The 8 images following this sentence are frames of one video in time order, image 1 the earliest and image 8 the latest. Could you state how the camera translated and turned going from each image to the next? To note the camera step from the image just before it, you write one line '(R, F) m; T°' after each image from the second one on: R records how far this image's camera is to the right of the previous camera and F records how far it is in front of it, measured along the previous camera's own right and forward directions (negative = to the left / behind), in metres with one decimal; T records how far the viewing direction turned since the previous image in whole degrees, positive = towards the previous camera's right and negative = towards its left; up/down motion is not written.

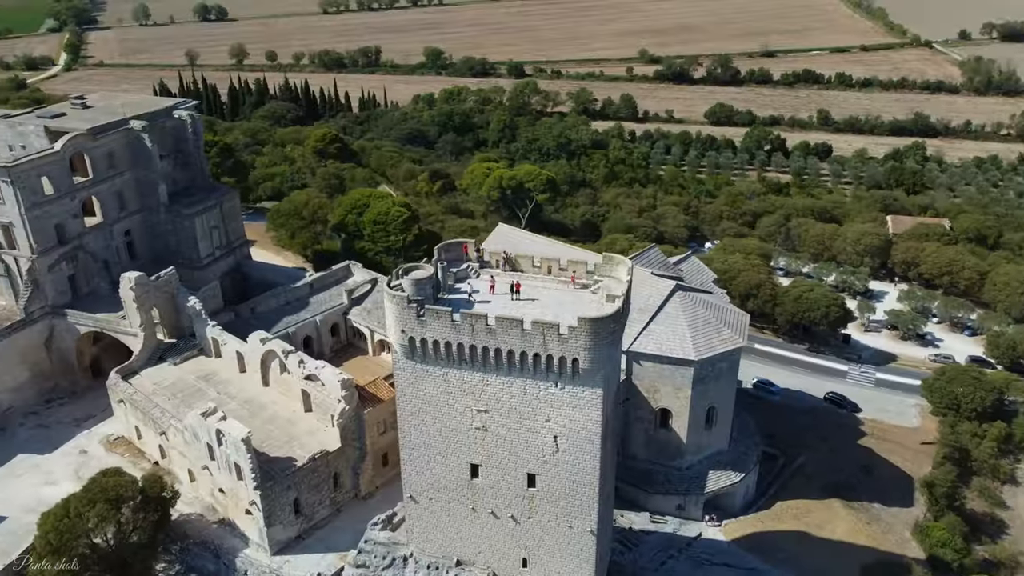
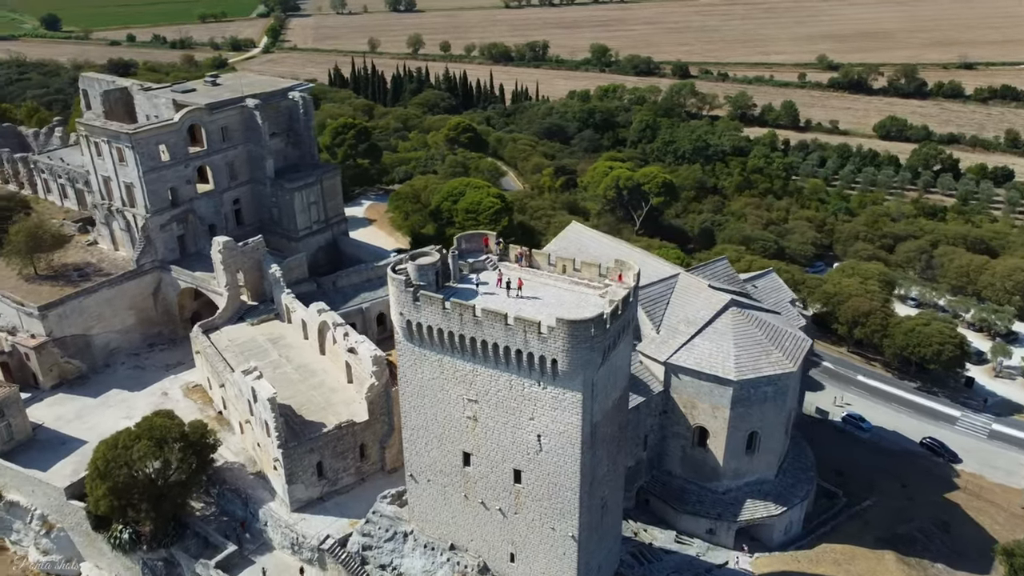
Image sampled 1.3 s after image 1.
(+5.8, +0.5) m; -12°
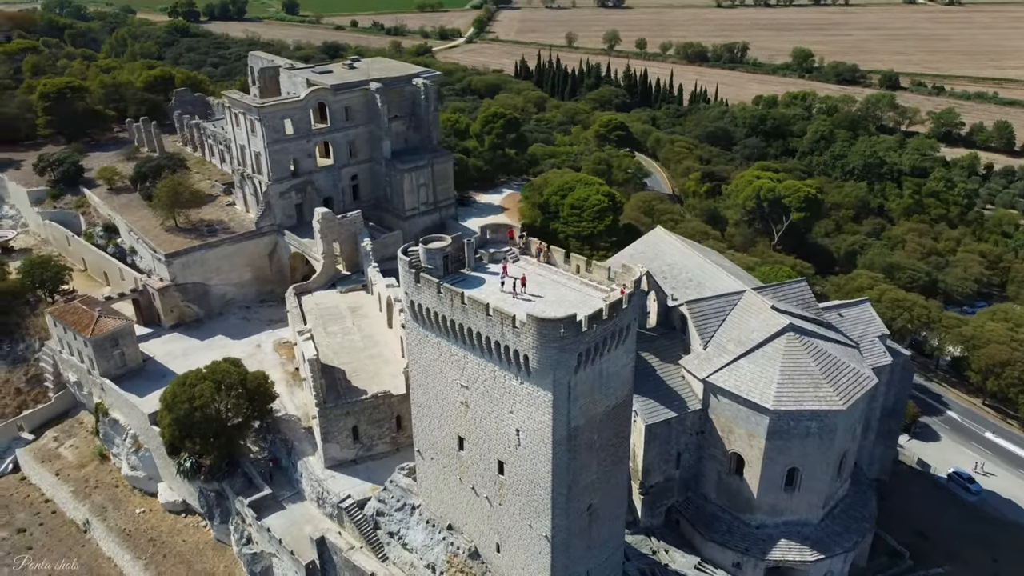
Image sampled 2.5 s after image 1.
(+6.7, +0.7) m; -14°
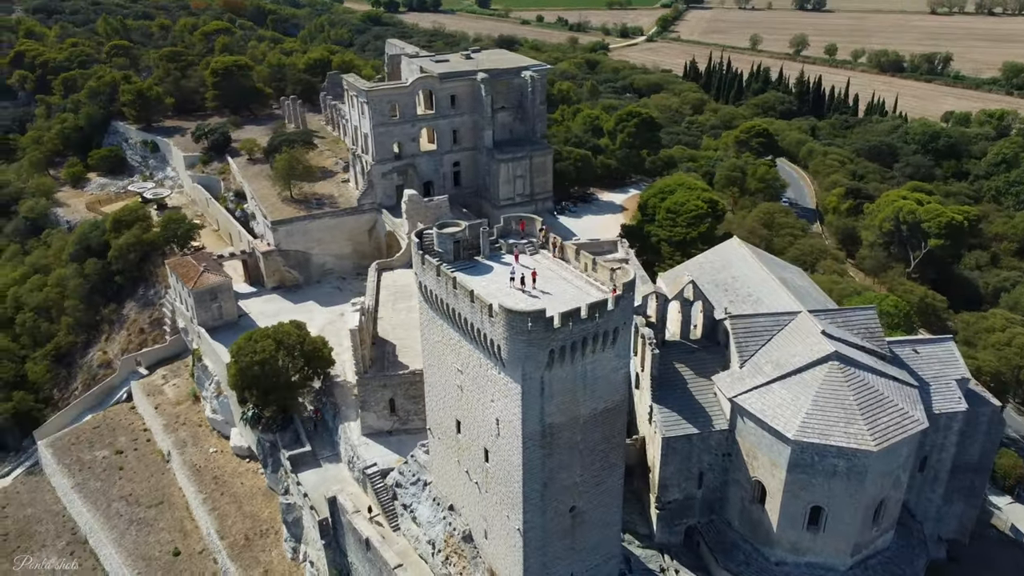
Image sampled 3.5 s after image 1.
(+6.2, +0.6) m; -13°
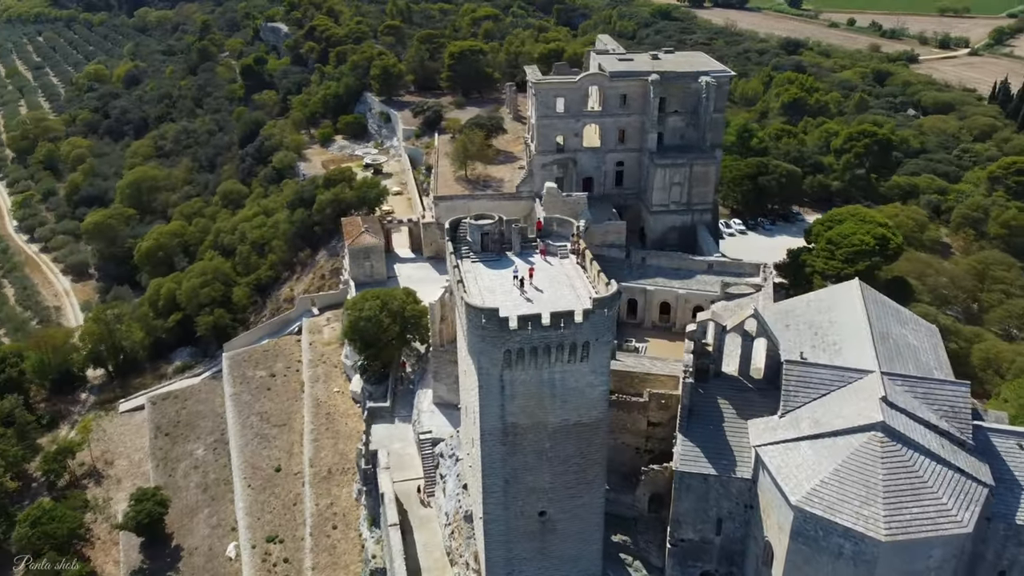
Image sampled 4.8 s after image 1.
(+9.8, +1.2) m; -20°
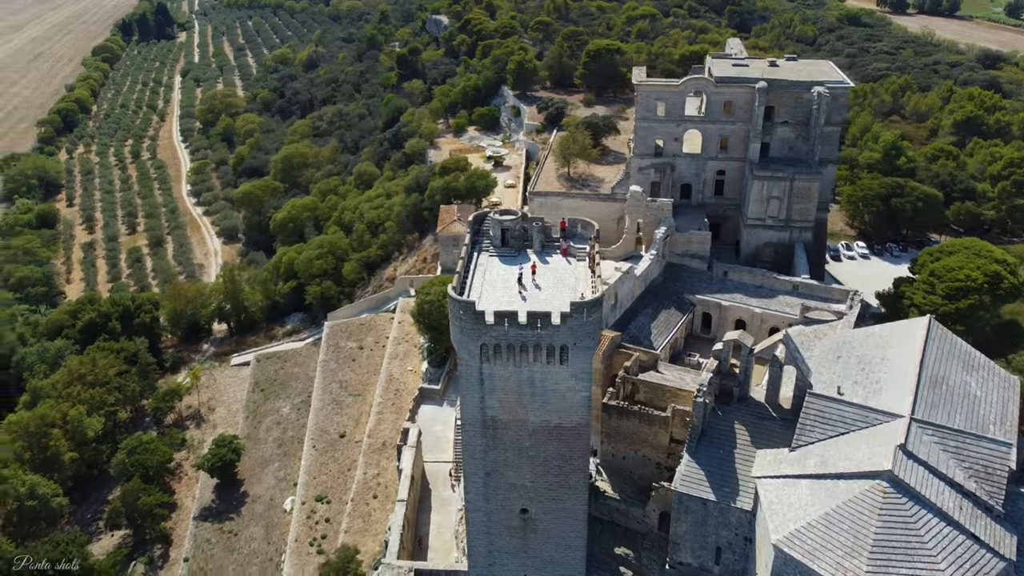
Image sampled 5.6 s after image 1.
(+6.0, +0.4) m; -12°
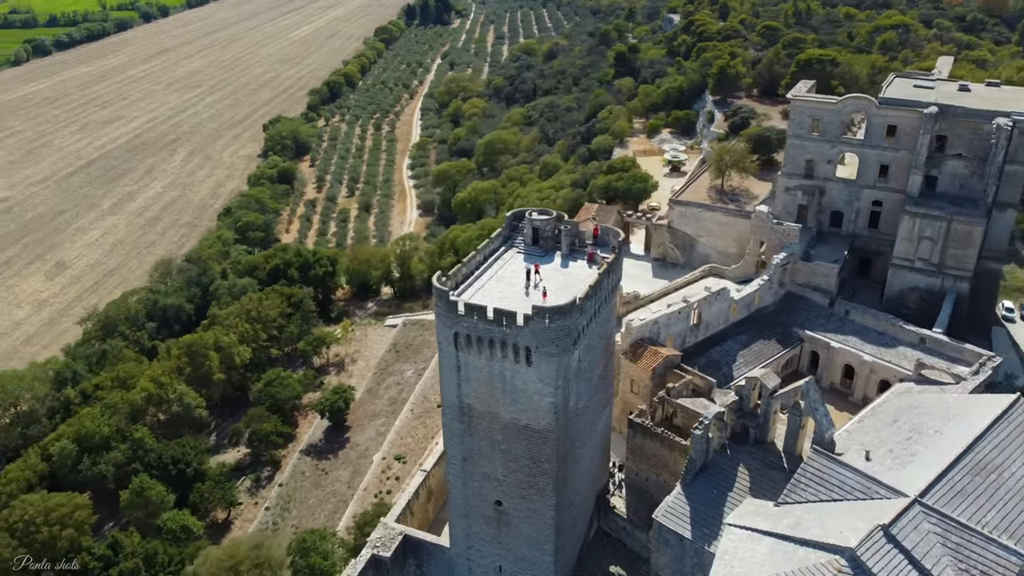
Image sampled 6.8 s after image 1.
(+8.9, +0.8) m; -18°
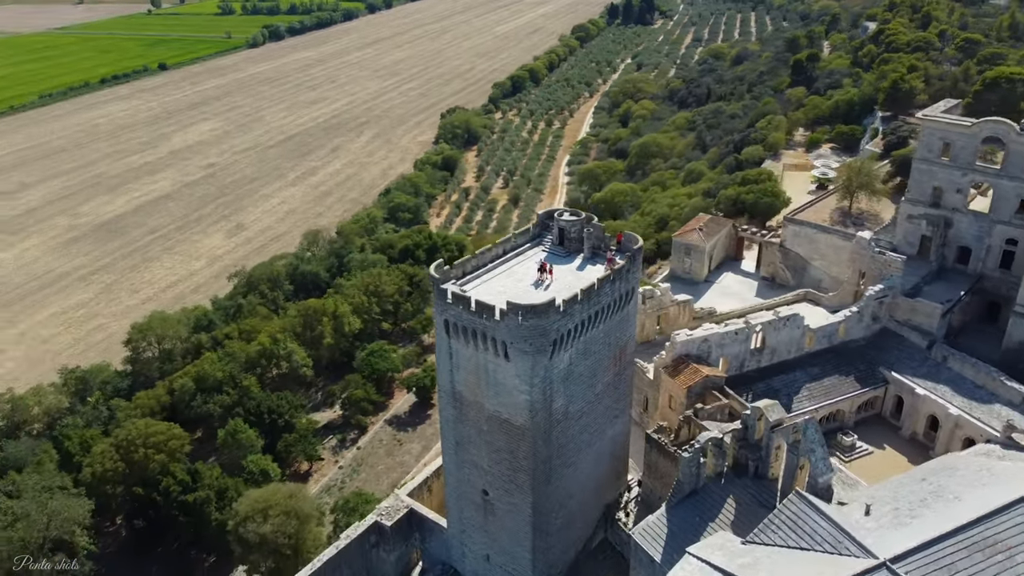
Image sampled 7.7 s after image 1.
(+6.9, +0.4) m; -14°
